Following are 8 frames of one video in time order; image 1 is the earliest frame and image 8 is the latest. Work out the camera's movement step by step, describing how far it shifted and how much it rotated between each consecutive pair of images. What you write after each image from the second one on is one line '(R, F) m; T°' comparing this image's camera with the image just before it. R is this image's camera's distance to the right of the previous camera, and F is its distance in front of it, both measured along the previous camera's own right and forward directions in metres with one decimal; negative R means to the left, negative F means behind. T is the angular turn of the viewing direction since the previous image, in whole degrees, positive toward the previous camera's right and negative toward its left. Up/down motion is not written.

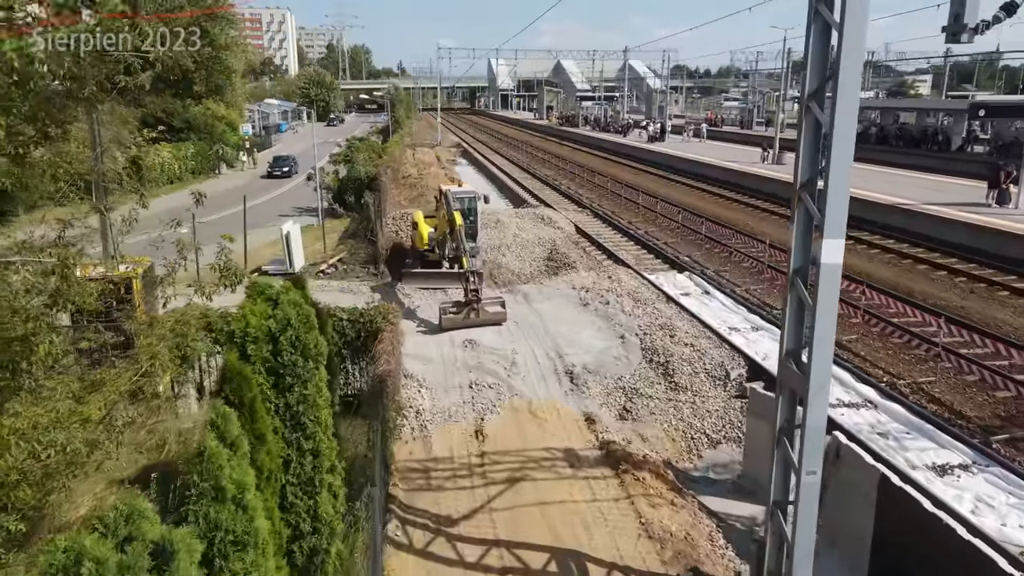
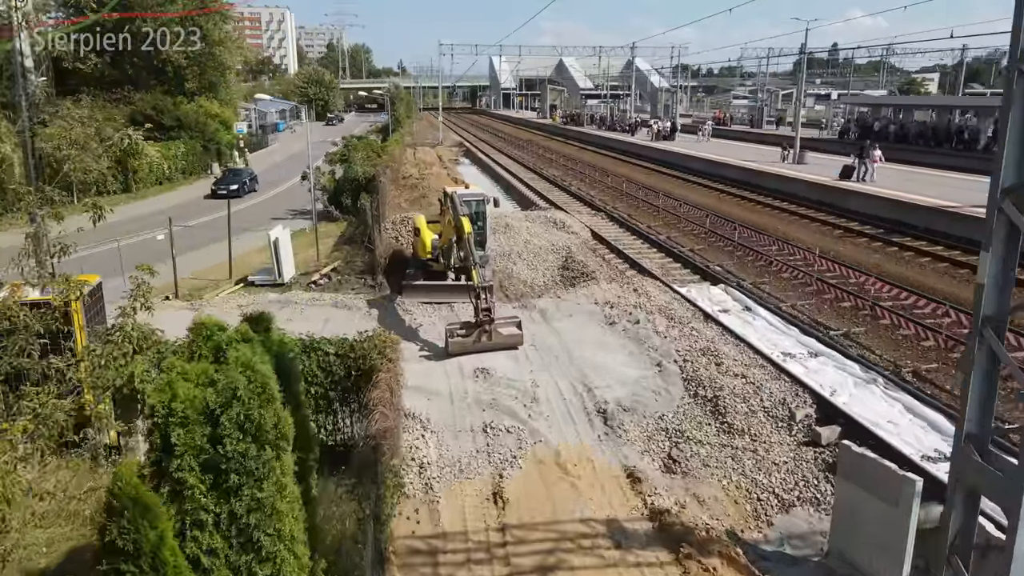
(-0.3, +1.9) m; 0°
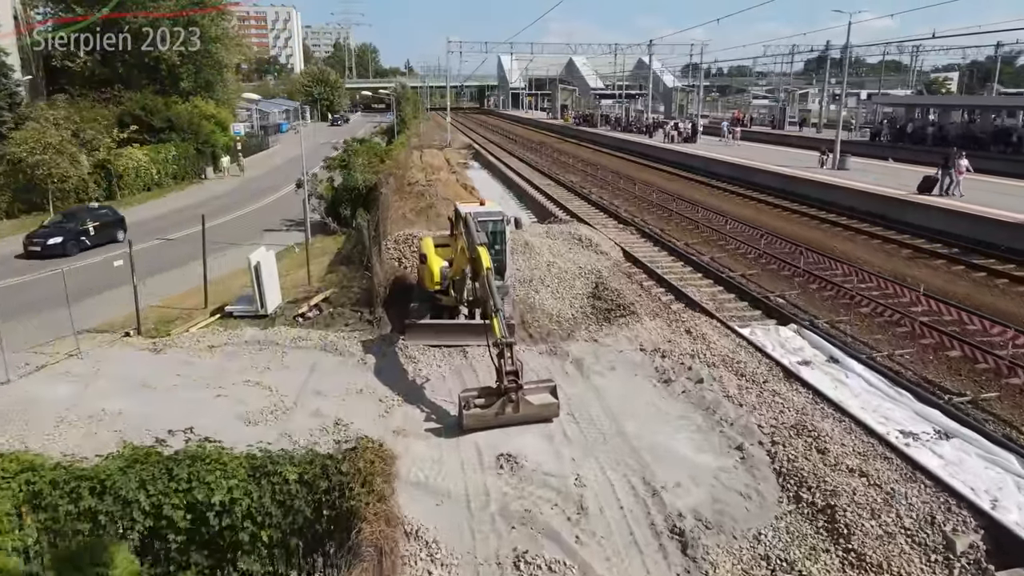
(-0.3, +2.8) m; -1°
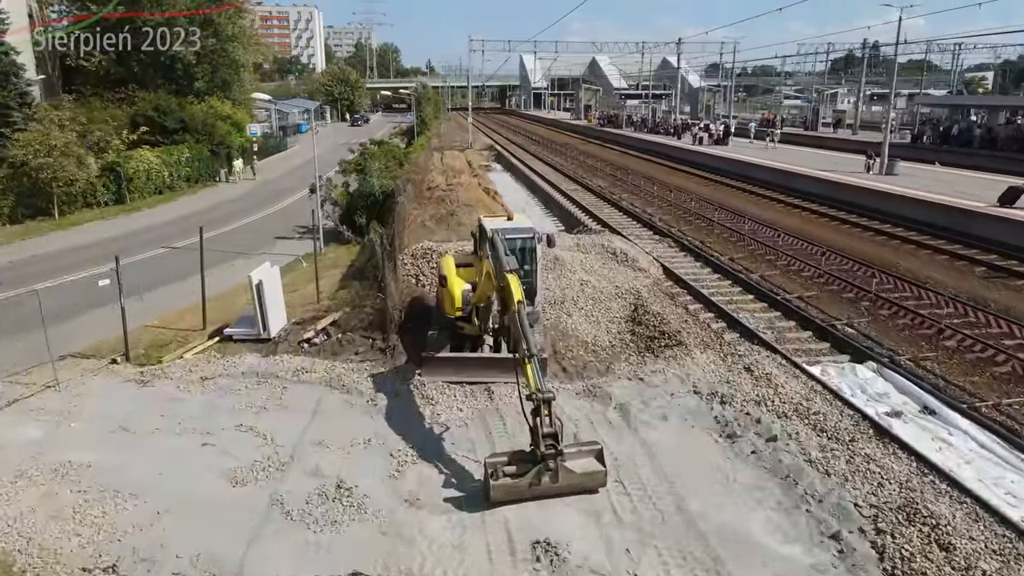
(-0.2, +1.7) m; -2°
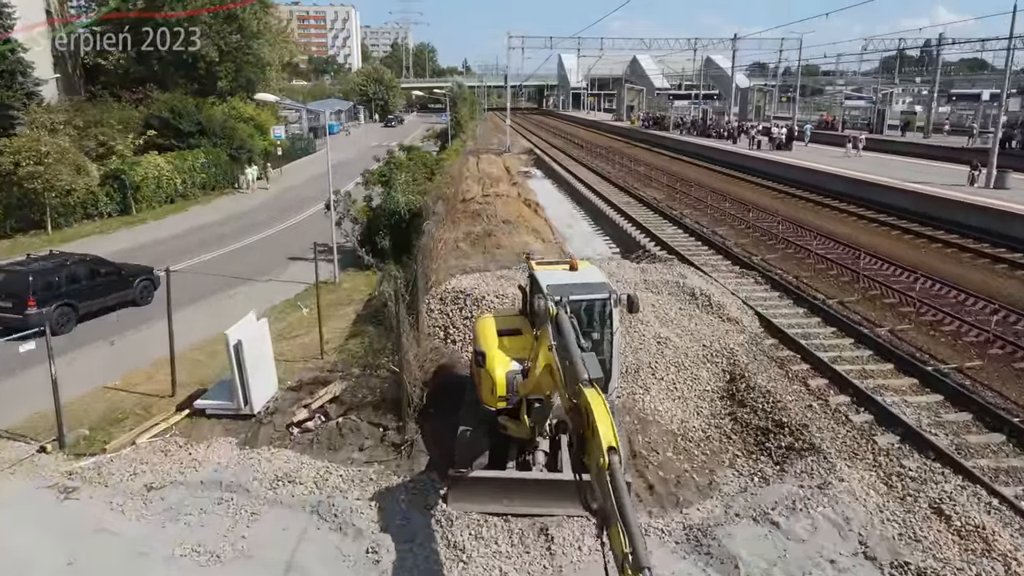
(-0.4, +3.6) m; -3°
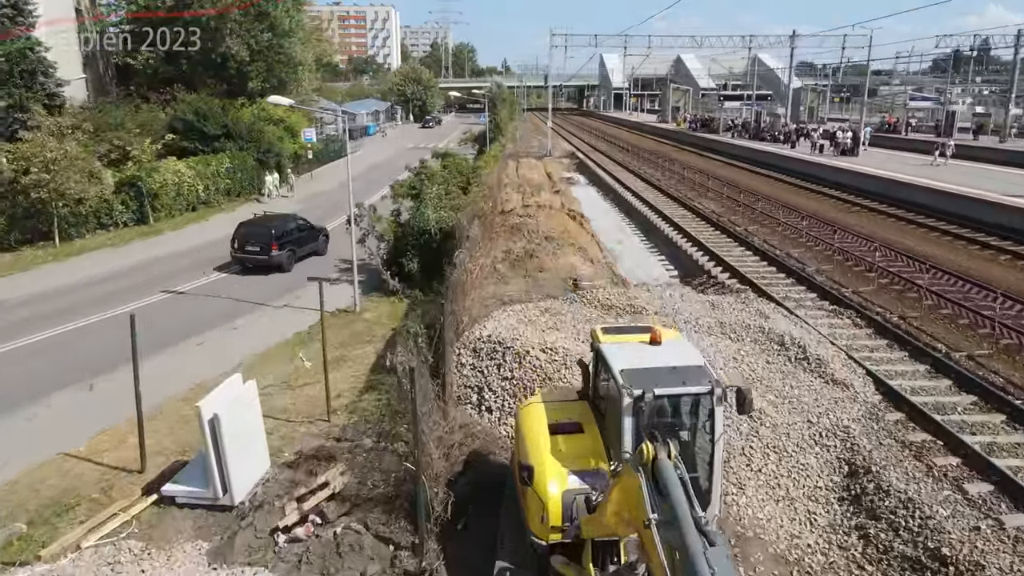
(-0.2, +2.5) m; -3°
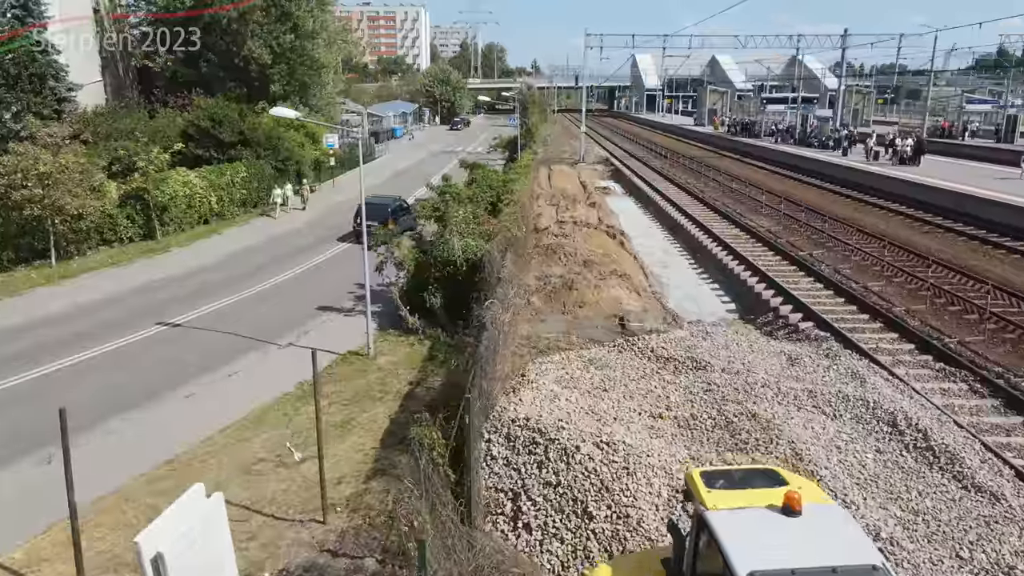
(-0.2, +2.3) m; -2°
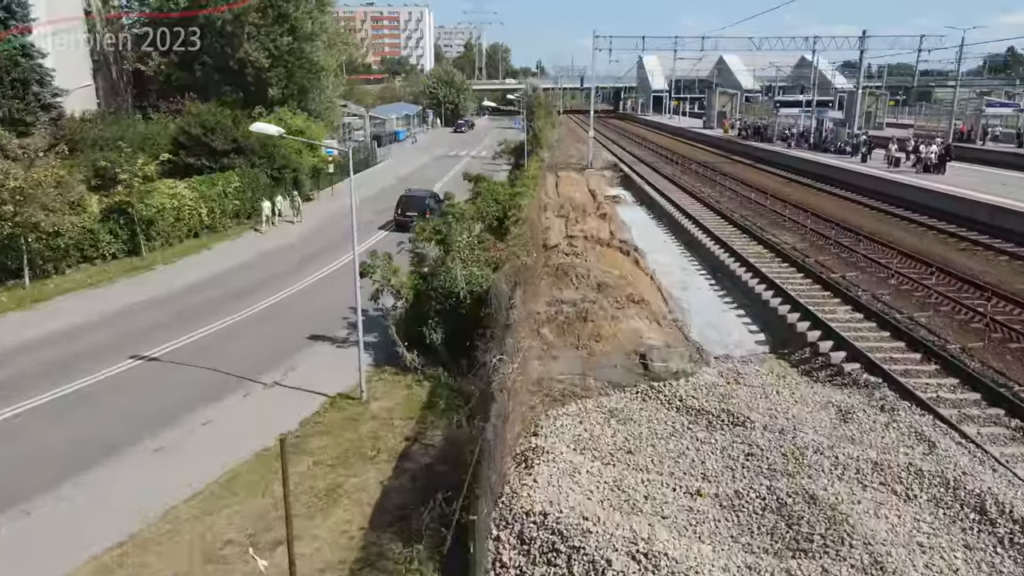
(-0.1, +1.6) m; 0°
